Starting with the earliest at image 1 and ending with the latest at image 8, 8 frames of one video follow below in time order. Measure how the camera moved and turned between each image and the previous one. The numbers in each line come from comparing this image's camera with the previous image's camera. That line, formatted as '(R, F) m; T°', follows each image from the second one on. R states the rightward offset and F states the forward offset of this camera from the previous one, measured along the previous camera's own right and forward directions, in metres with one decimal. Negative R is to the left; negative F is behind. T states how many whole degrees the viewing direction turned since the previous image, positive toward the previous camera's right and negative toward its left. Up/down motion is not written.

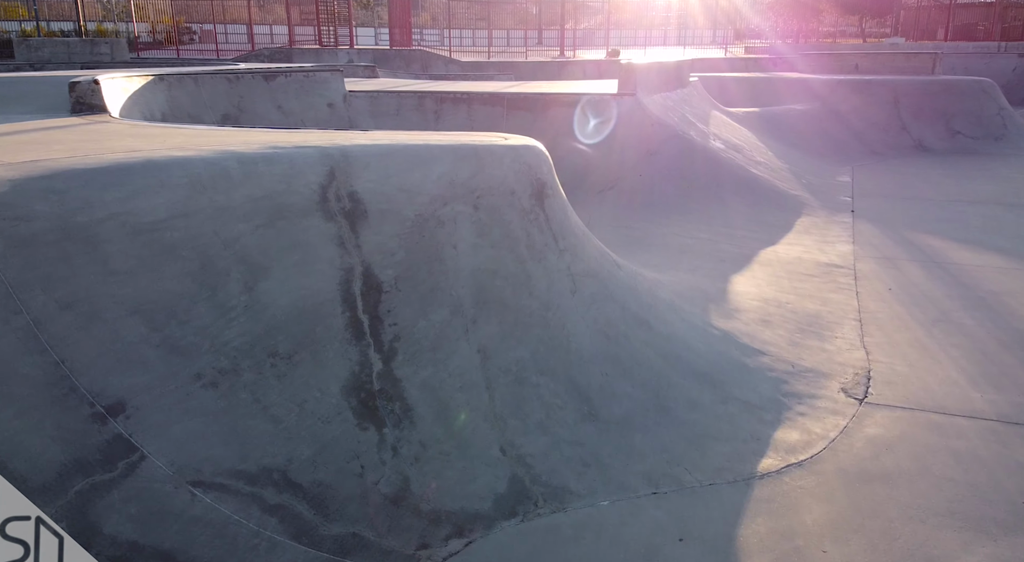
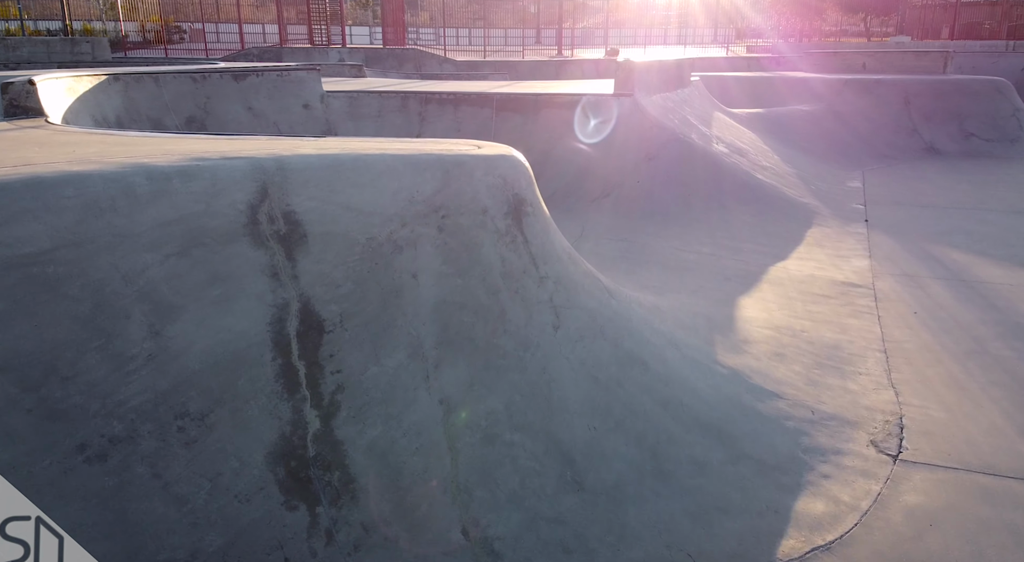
(+0.2, +0.7) m; 0°
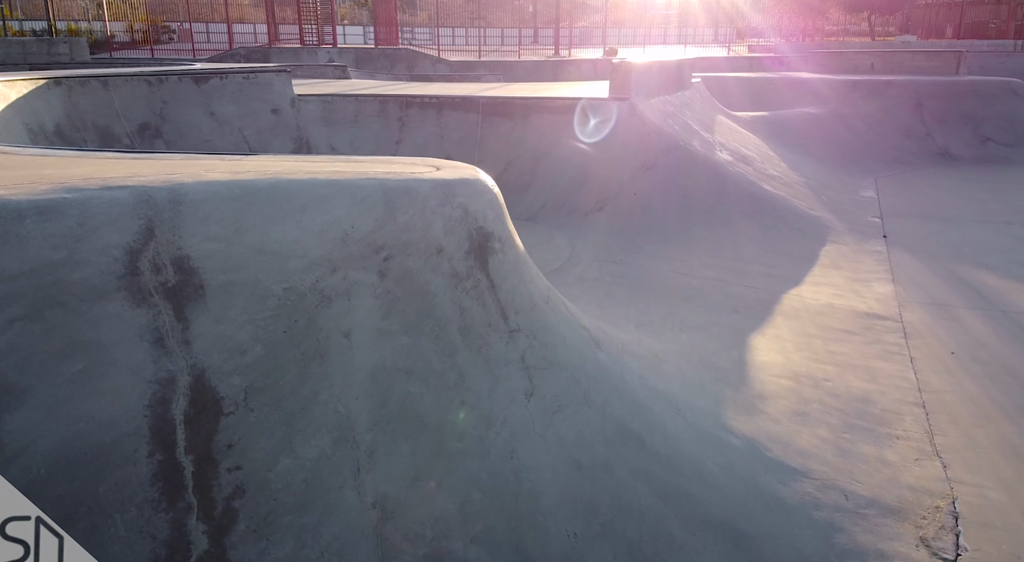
(+0.2, +0.8) m; 0°
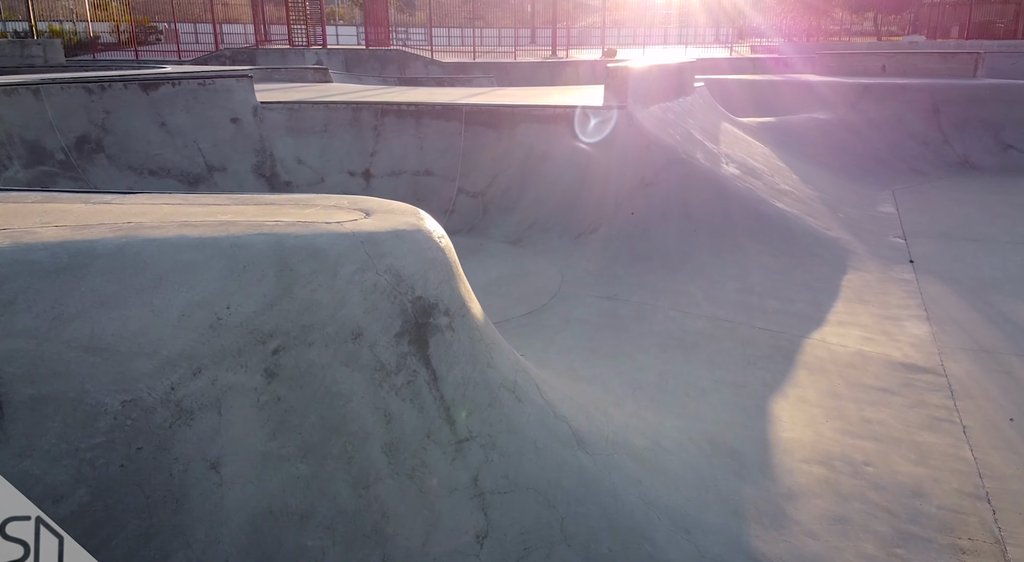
(+0.2, +0.8) m; 0°
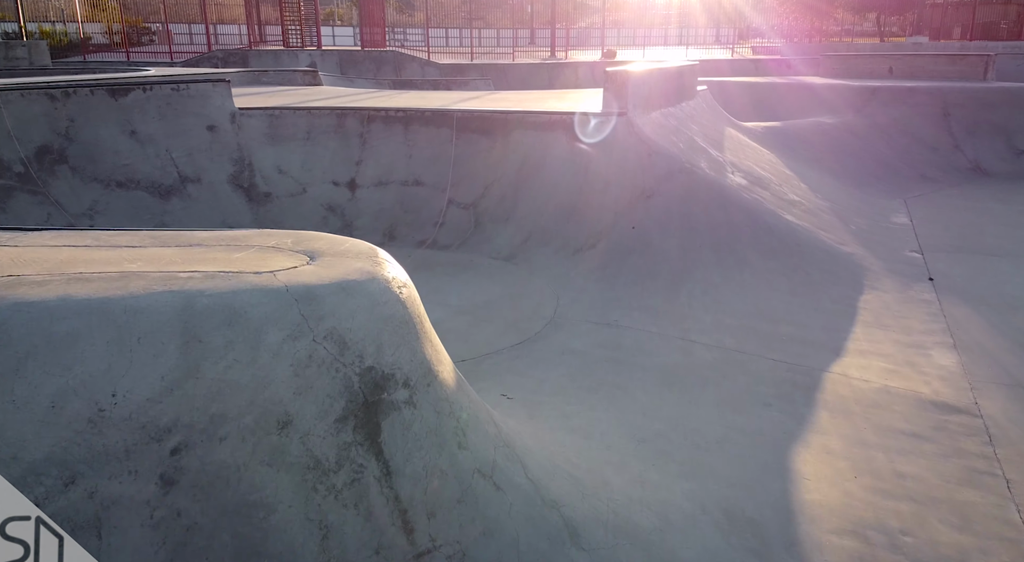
(+0.1, +0.5) m; 0°
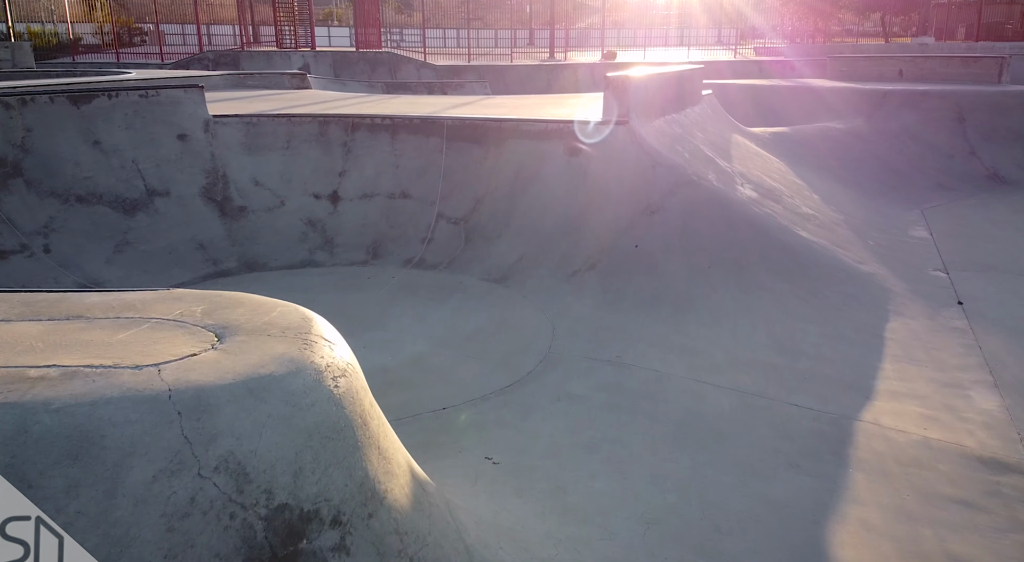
(+0.1, +0.5) m; 0°
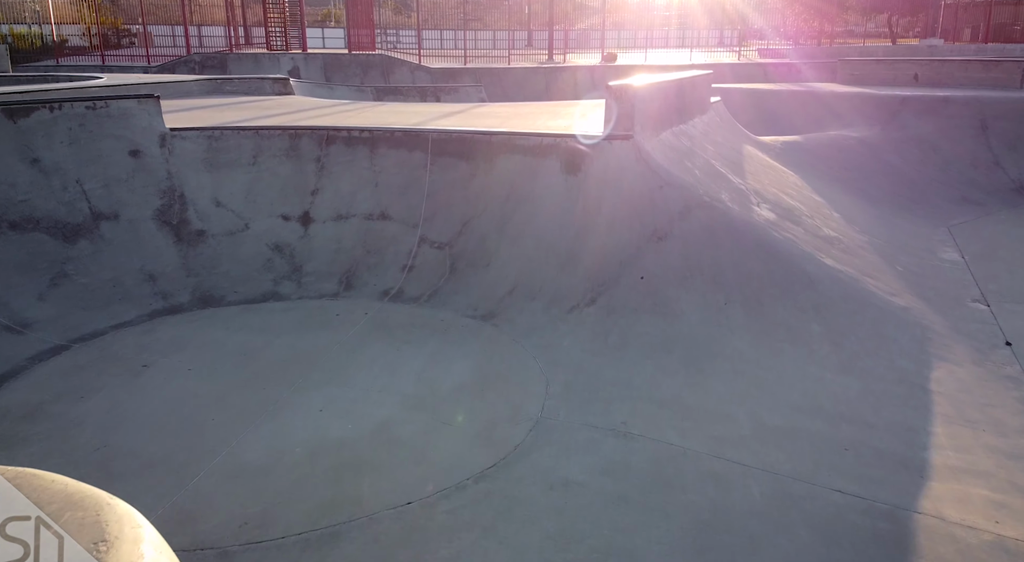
(+0.1, +0.7) m; 0°
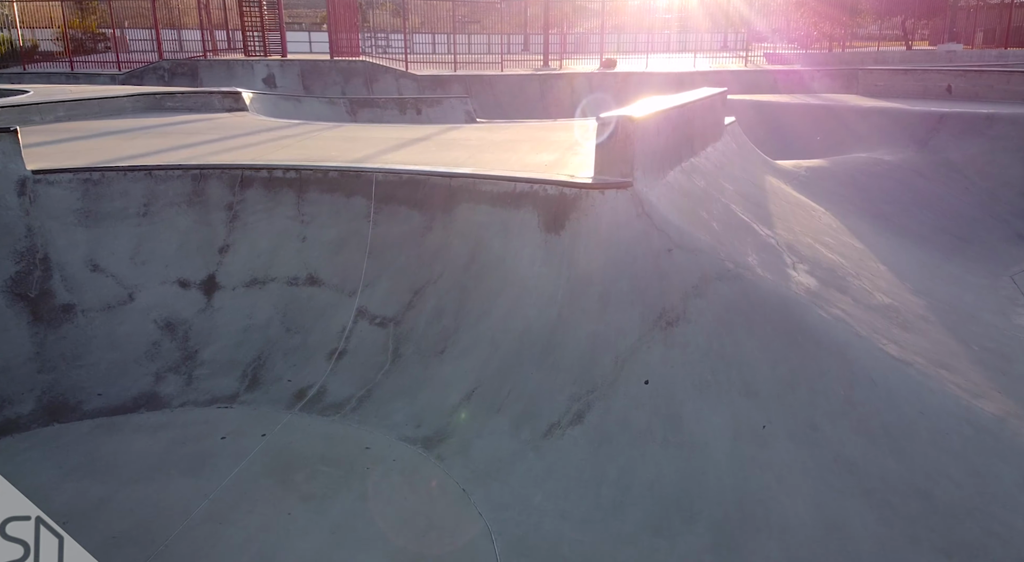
(+0.3, +1.5) m; 0°
